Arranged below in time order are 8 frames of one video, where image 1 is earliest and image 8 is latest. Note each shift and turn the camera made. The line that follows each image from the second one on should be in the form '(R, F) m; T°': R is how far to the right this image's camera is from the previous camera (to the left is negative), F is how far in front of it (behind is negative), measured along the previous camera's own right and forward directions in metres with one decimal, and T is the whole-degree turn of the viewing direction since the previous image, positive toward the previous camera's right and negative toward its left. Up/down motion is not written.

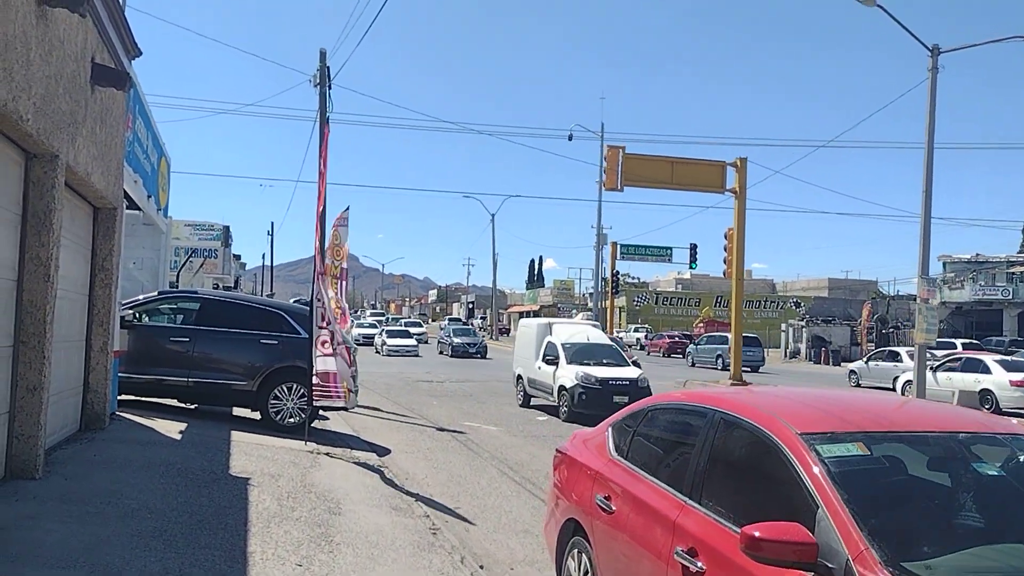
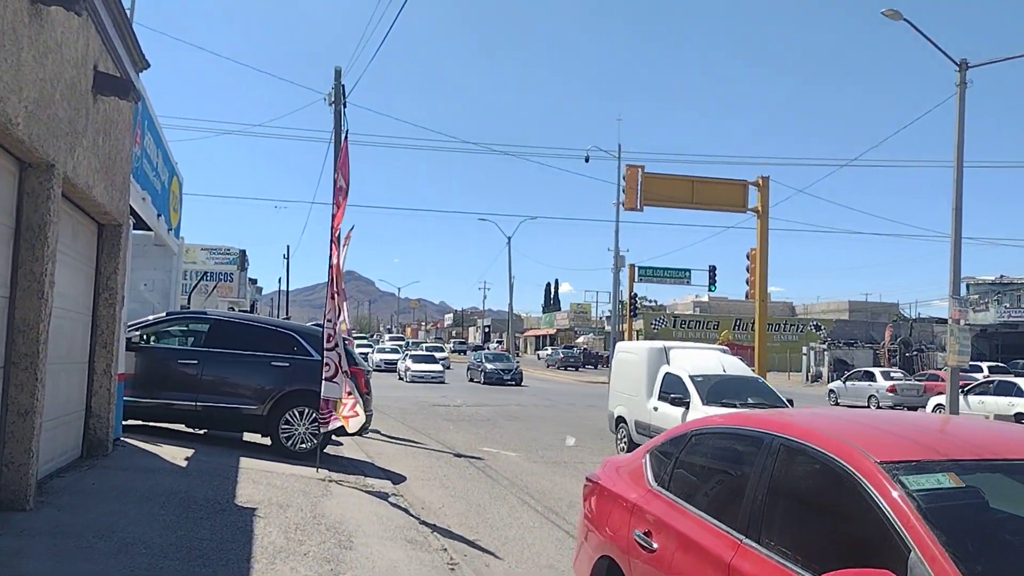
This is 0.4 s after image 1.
(-0.1, +0.5) m; -1°
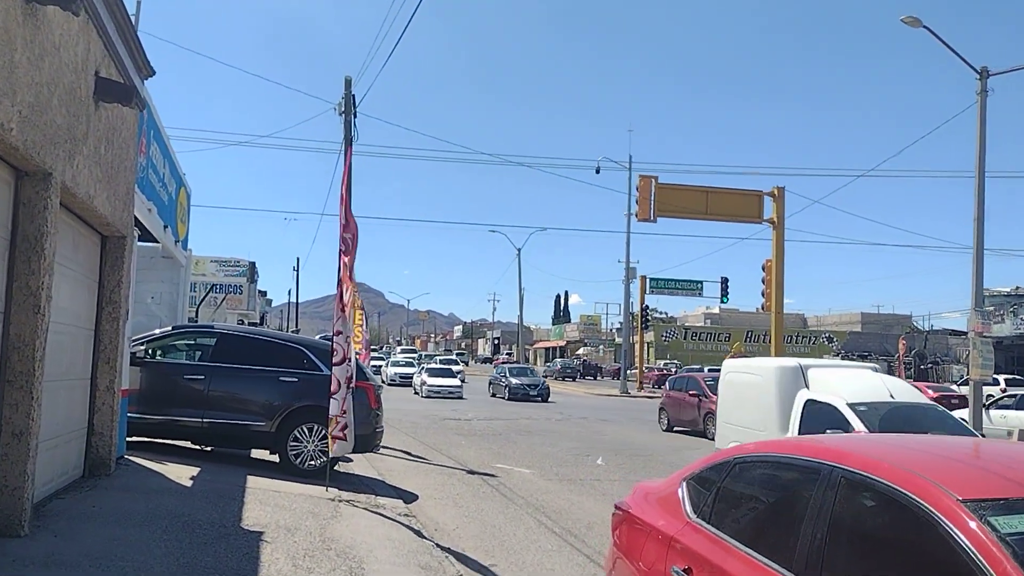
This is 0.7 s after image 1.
(-0.1, +0.3) m; -1°
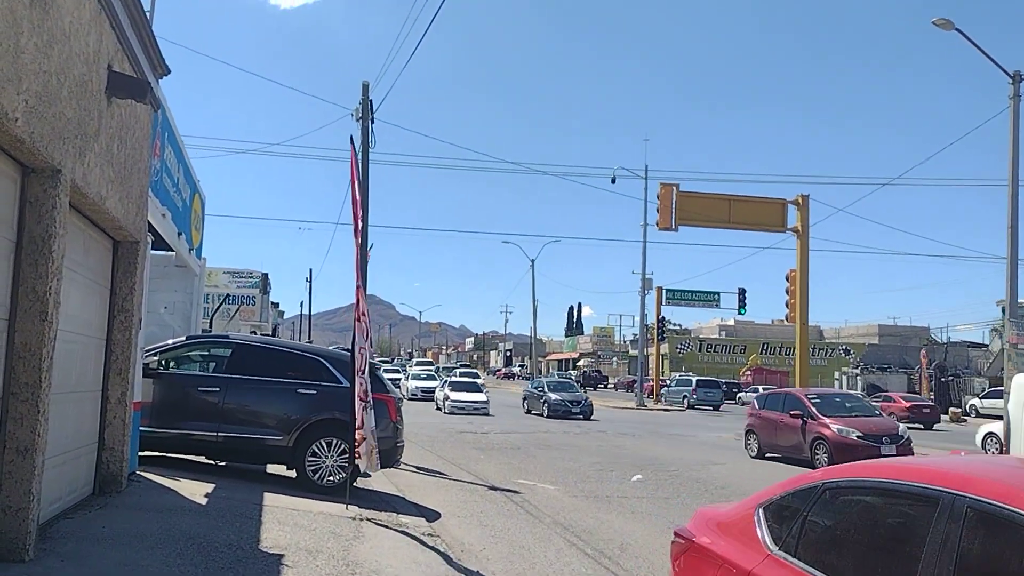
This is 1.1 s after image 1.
(-0.2, +0.5) m; -1°
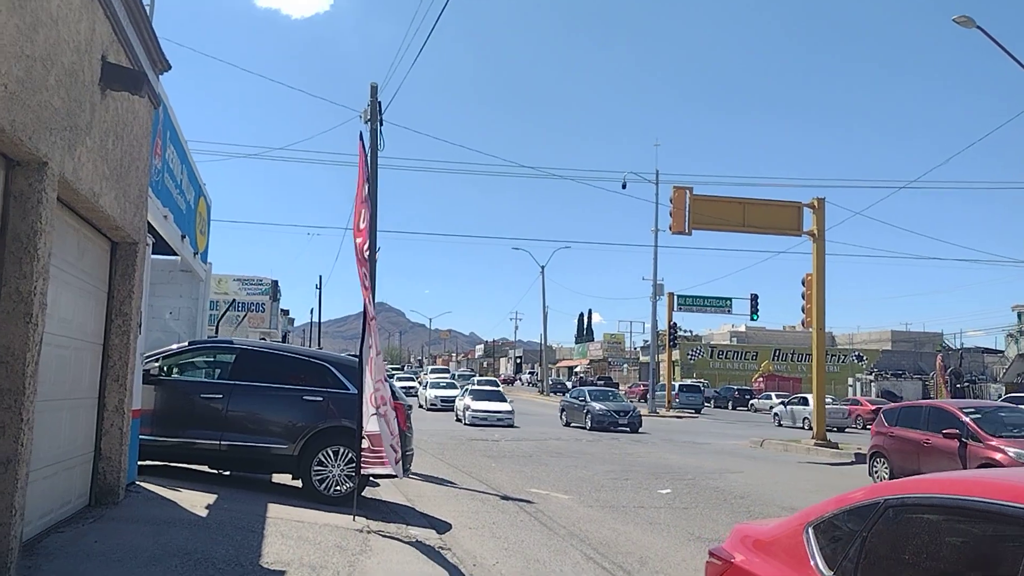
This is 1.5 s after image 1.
(0.0, +0.4) m; -1°
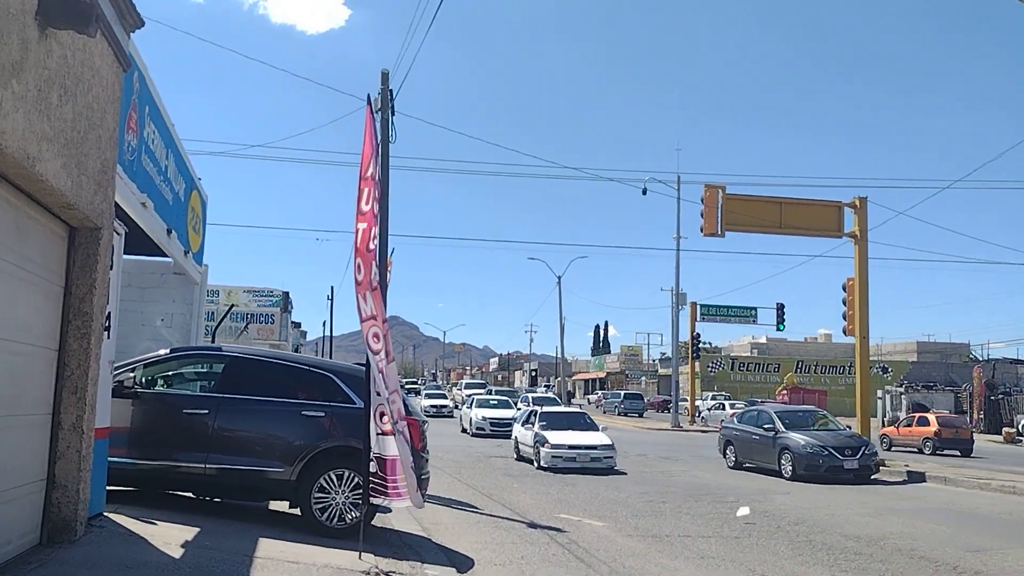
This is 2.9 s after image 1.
(-0.2, +1.4) m; -1°
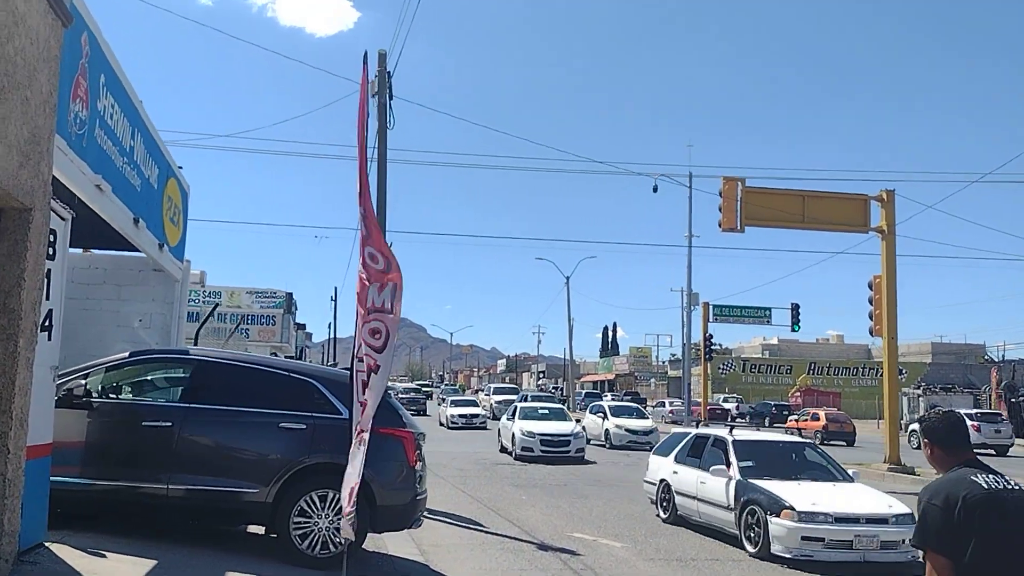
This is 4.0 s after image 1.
(0.0, +1.1) m; 0°
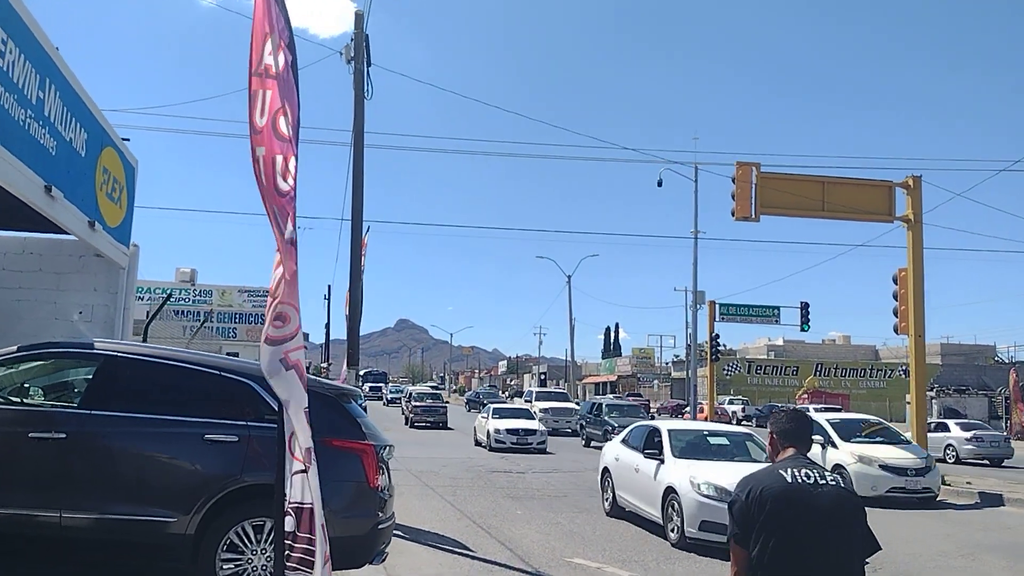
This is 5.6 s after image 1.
(+0.1, +1.6) m; 0°
